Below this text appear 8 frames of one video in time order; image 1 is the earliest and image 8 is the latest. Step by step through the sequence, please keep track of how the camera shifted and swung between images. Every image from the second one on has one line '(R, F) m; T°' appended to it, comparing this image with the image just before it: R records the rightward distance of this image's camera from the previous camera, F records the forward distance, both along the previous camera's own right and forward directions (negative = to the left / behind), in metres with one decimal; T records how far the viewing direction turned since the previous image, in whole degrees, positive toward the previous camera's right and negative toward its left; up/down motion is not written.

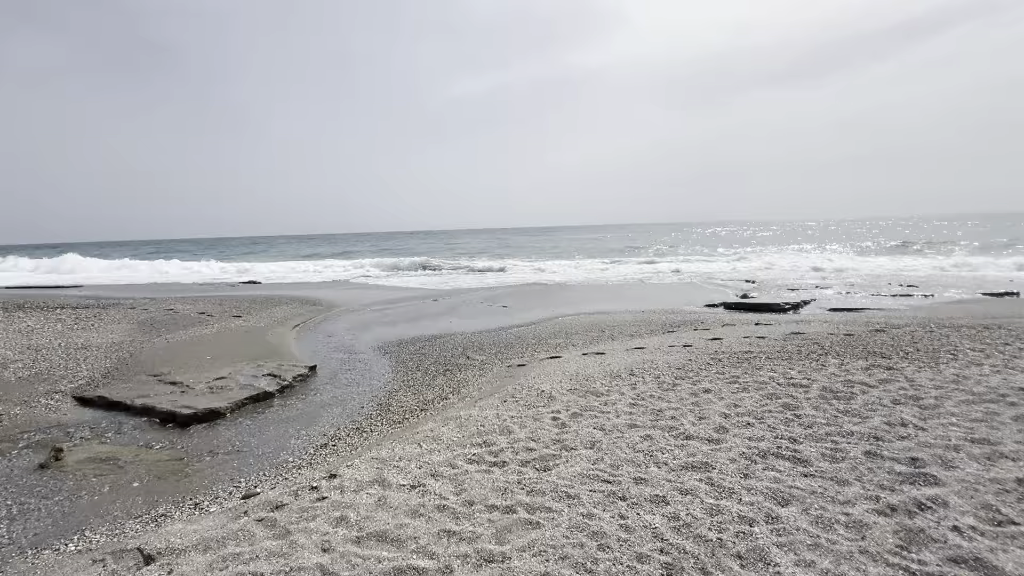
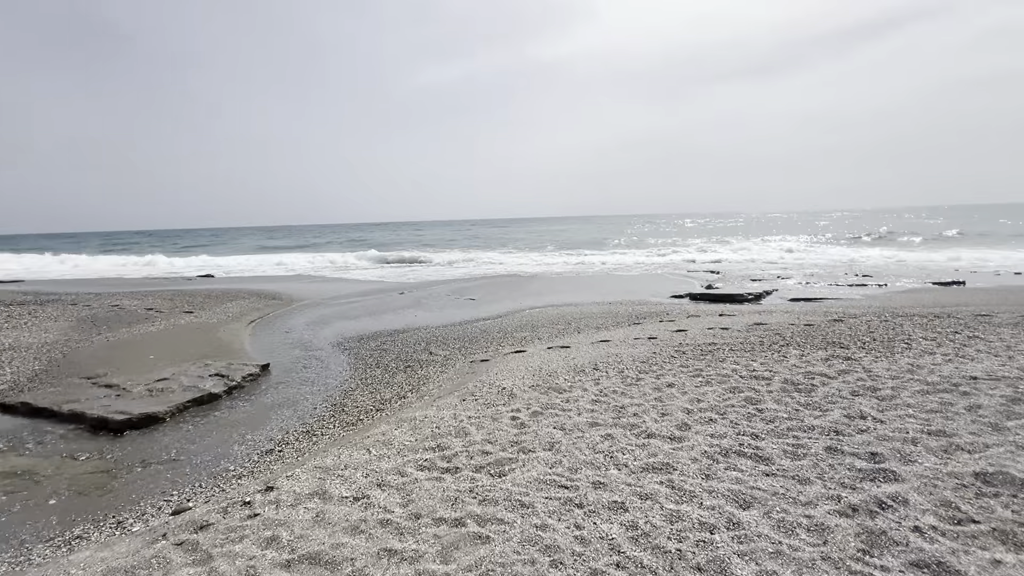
(+0.2, +0.3) m; +3°
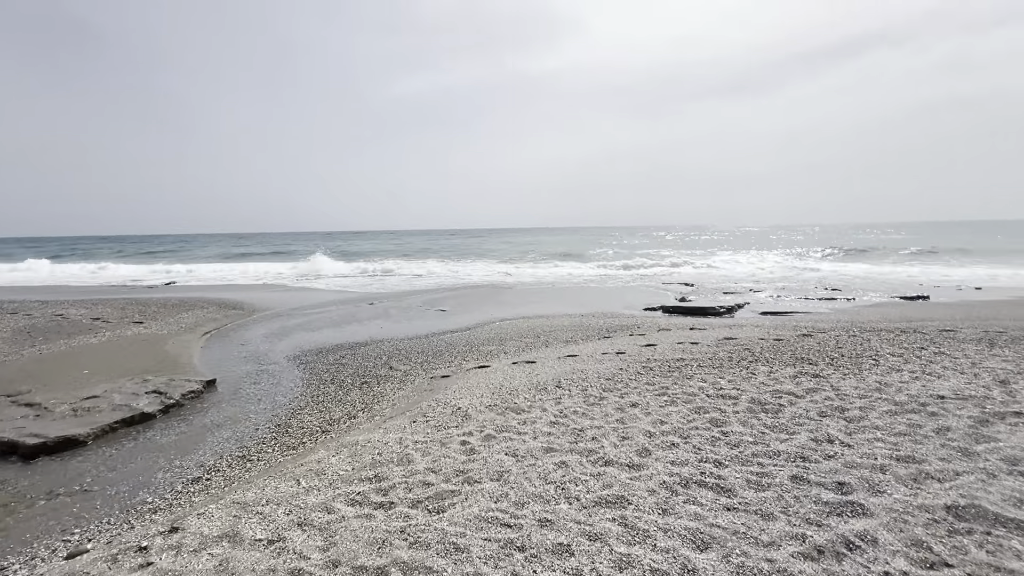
(+0.3, +0.4) m; +2°
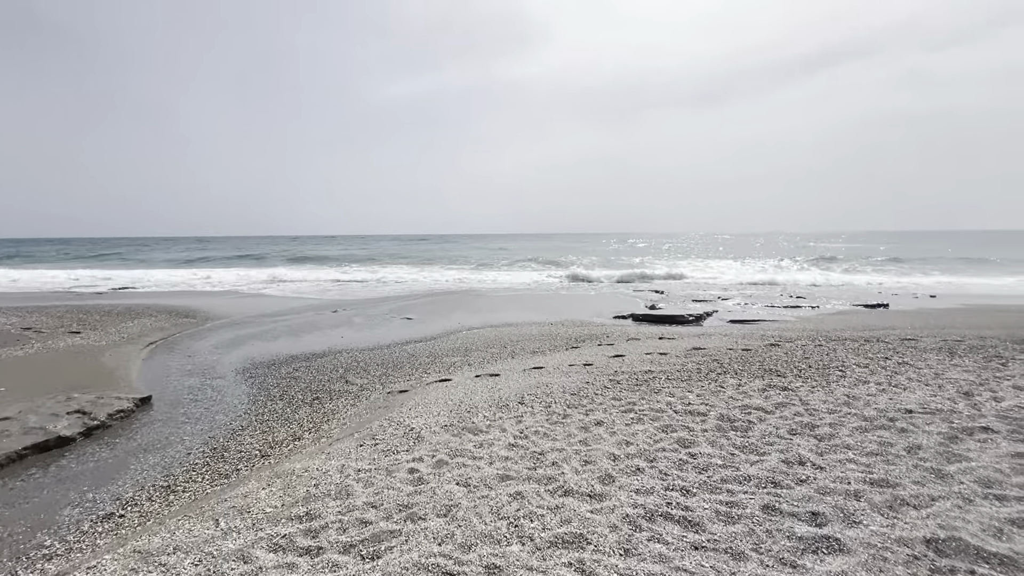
(+0.2, +0.4) m; +3°
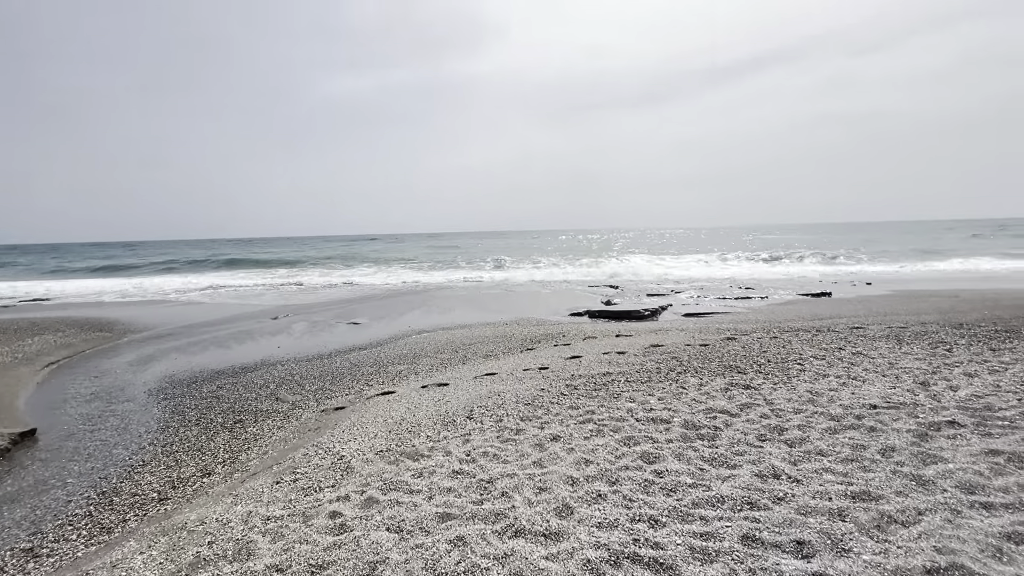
(+0.2, +0.6) m; +5°
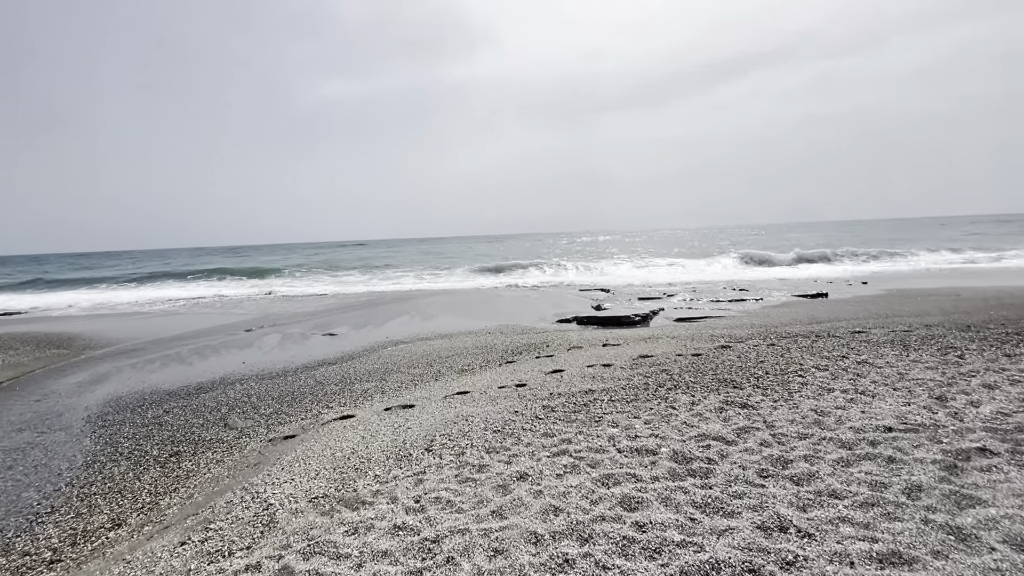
(+0.3, +0.7) m; +1°
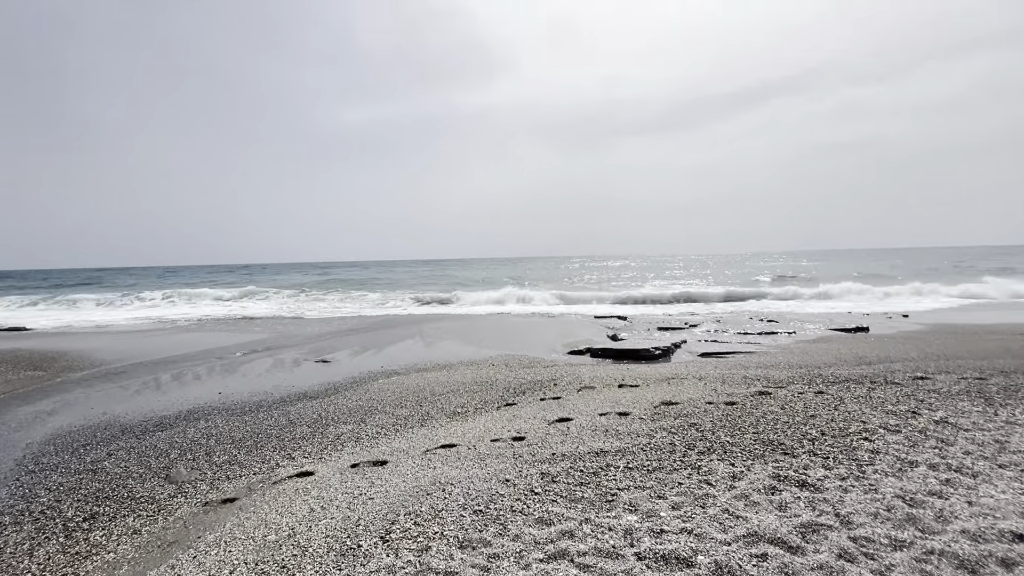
(+0.2, +1.2) m; -2°
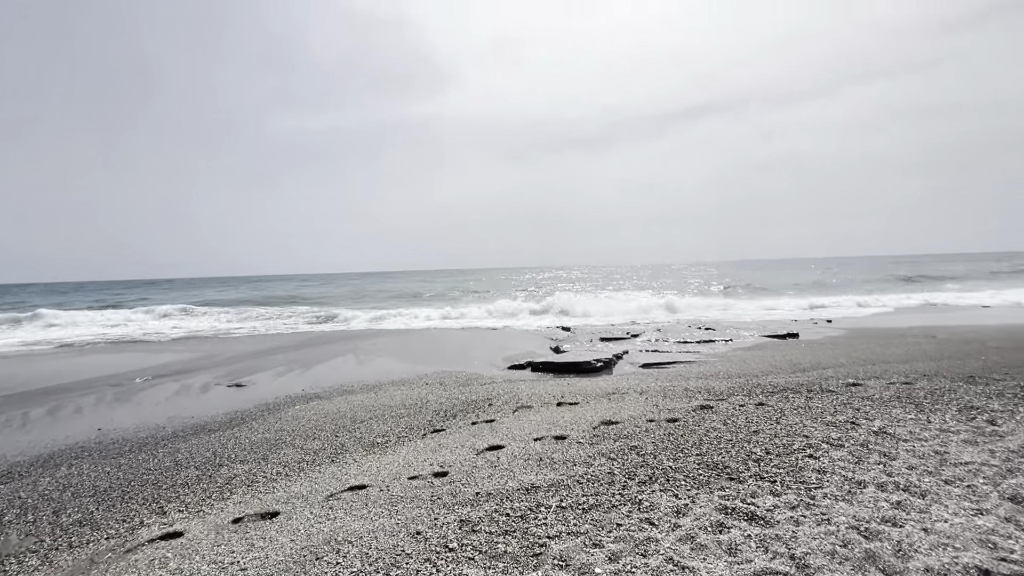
(+0.3, +0.7) m; +6°
